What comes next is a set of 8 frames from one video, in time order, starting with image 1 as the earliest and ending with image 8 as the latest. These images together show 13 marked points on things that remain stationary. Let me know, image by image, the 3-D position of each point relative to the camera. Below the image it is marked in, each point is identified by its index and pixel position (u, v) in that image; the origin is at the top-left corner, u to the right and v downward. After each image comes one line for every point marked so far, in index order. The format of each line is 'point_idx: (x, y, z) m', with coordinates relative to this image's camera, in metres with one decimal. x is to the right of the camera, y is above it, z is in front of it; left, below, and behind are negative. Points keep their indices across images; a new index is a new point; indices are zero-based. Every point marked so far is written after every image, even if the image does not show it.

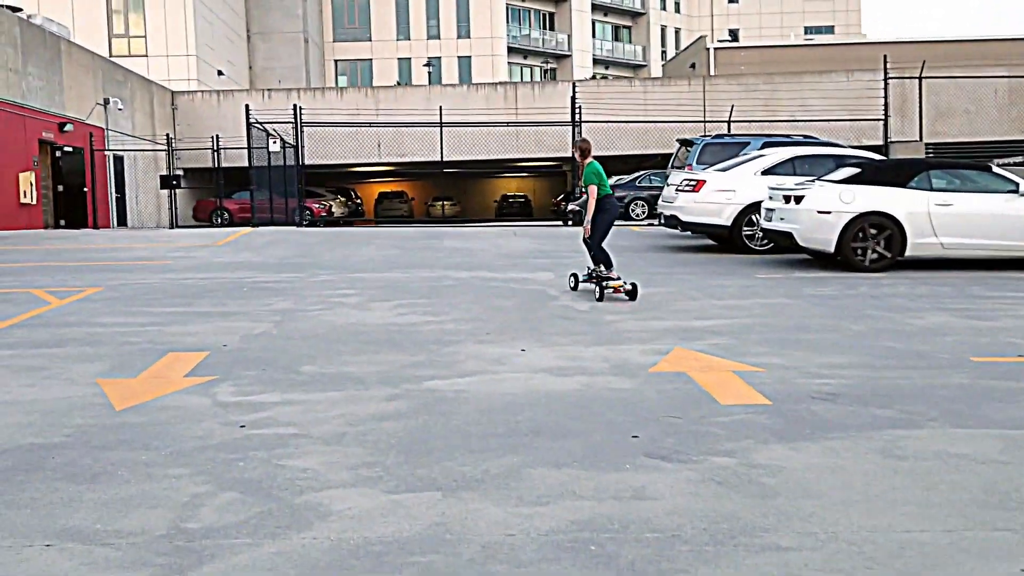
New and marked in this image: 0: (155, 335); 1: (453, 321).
0: (-3.4, -0.5, +8.3) m
1: (-0.6, -0.4, +9.0) m
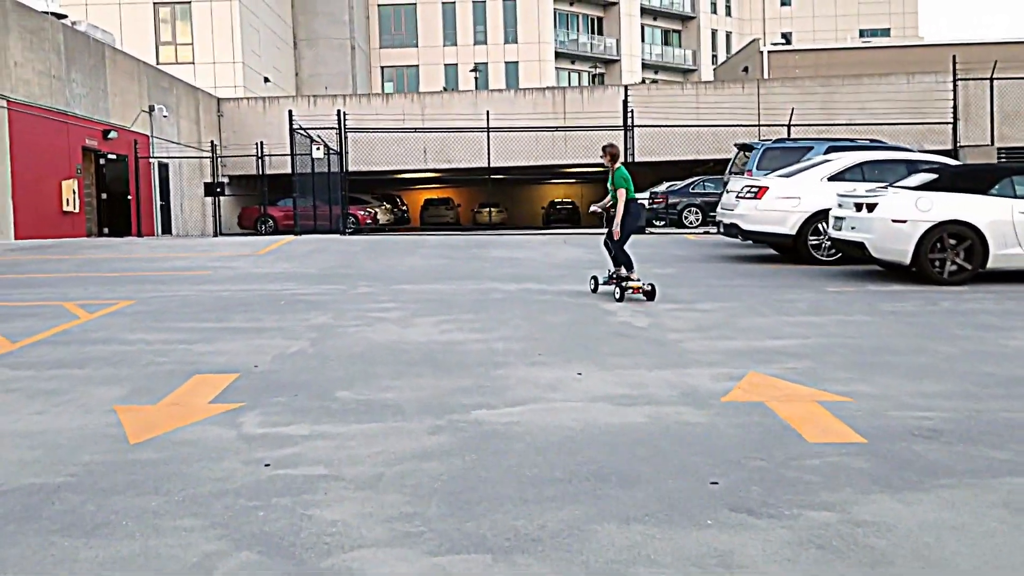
0: (-2.9, -0.6, +7.7) m
1: (-0.1, -0.5, +8.3) m
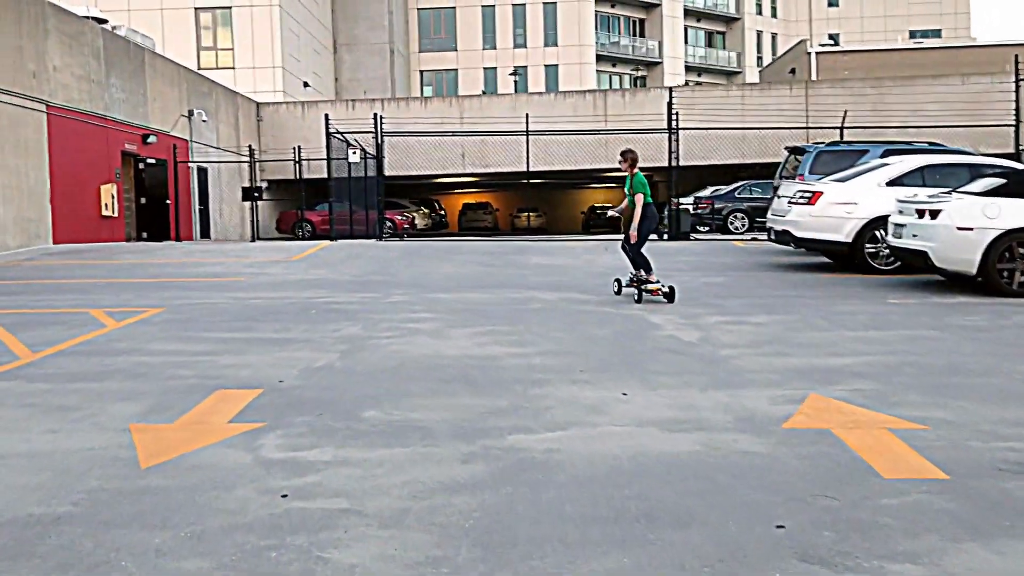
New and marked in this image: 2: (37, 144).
0: (-2.6, -0.7, +7.3) m
1: (+0.3, -0.6, +7.8) m
2: (-10.4, +3.1, +18.9) m
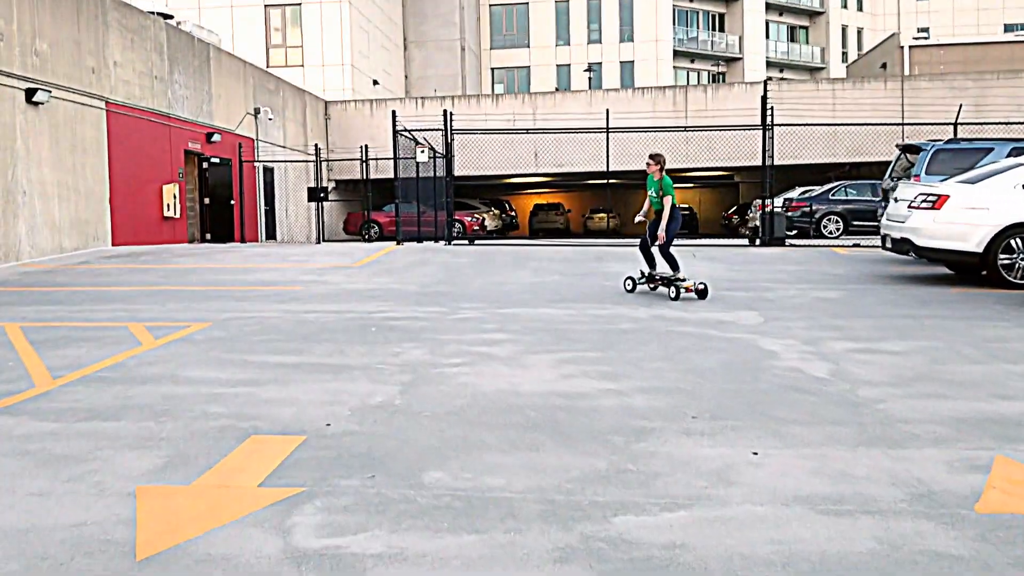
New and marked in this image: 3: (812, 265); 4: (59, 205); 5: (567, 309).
0: (-1.9, -0.8, +6.2) m
1: (+1.0, -0.8, +6.5) m
2: (-8.8, +3.1, +18.4) m
3: (+5.1, +0.4, +14.9) m
4: (-8.9, +1.6, +17.1) m
5: (+0.6, -0.2, +10.3) m
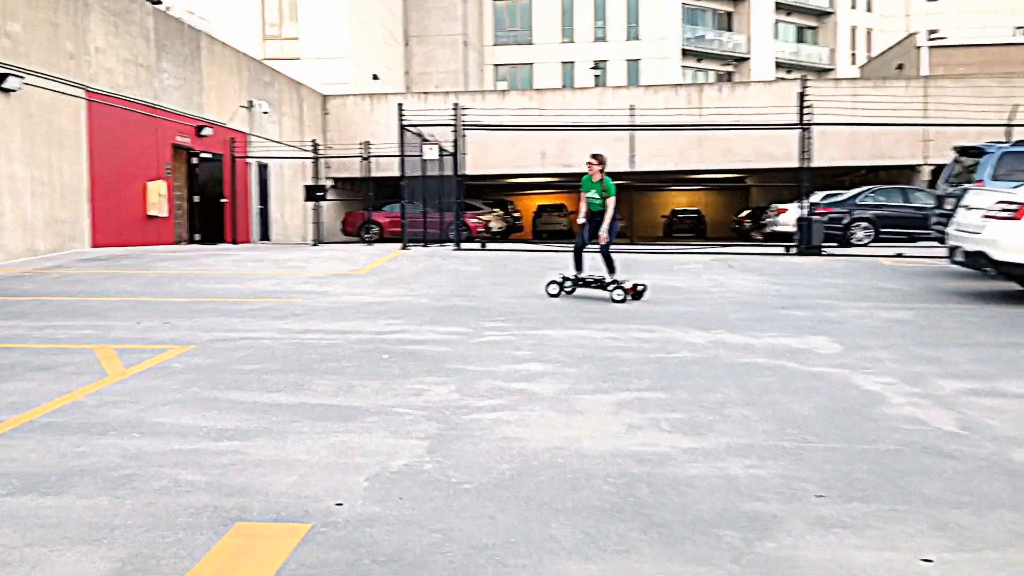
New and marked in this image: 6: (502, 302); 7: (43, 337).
0: (-1.6, -1.0, +4.8) m
1: (+1.3, -1.0, +5.1) m
2: (-8.5, +3.0, +16.9) m
3: (+5.4, +0.2, +13.5) m
4: (-8.6, +1.5, +15.7) m
5: (+1.0, -0.4, +8.9) m
6: (-0.1, -0.2, +10.7) m
7: (-4.4, -0.5, +8.3) m
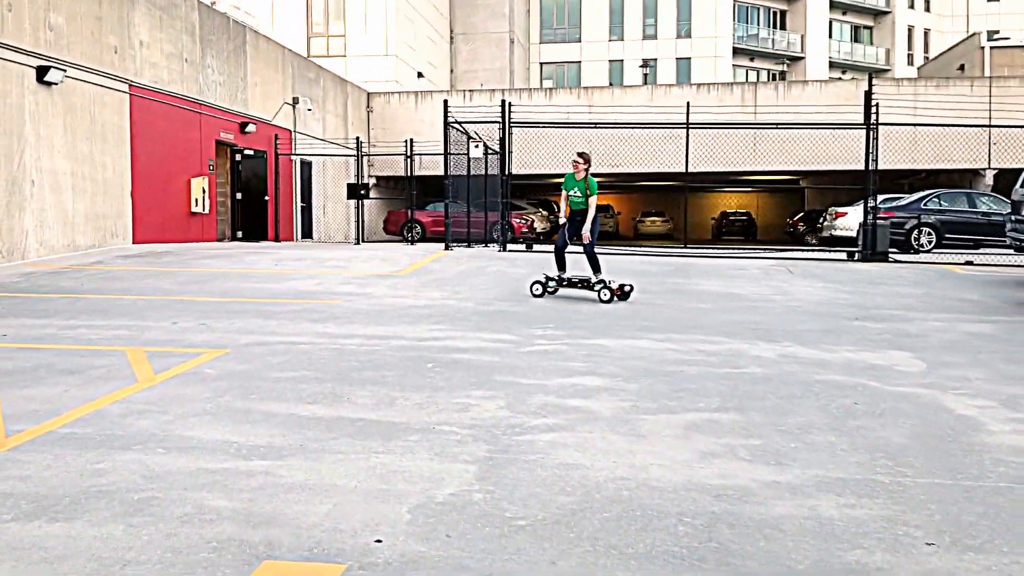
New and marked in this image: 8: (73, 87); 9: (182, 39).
0: (-1.3, -1.0, +4.3) m
1: (+1.6, -1.0, +4.4) m
2: (-7.6, +3.0, +16.7) m
3: (+6.1, 0.0, +12.7) m
4: (-7.8, +1.6, +15.5) m
5: (+1.5, -0.5, +8.3) m
6: (+0.5, -0.2, +10.2) m
7: (-4.0, -0.4, +7.9) m
8: (-7.7, +3.6, +15.4) m
9: (-7.1, +5.4, +18.9) m
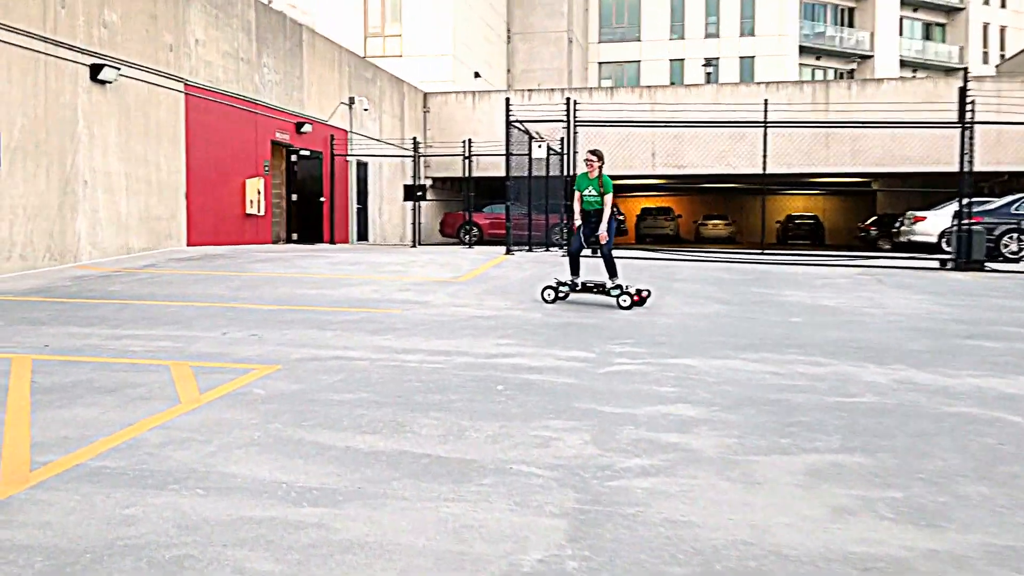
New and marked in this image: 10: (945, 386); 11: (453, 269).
0: (-0.8, -1.1, +3.6) m
1: (+2.0, -1.2, +3.6) m
2: (-6.4, +3.0, +16.4) m
3: (+7.0, -0.1, +11.6) m
4: (-6.7, +1.6, +15.2) m
5: (+2.1, -0.6, +7.4) m
6: (+1.2, -0.3, +9.4) m
7: (-3.3, -0.5, +7.4) m
8: (-6.6, +3.5, +15.1) m
9: (-5.8, +5.3, +18.6) m
10: (+3.3, -0.7, +6.7) m
11: (-0.9, +0.3, +13.5) m
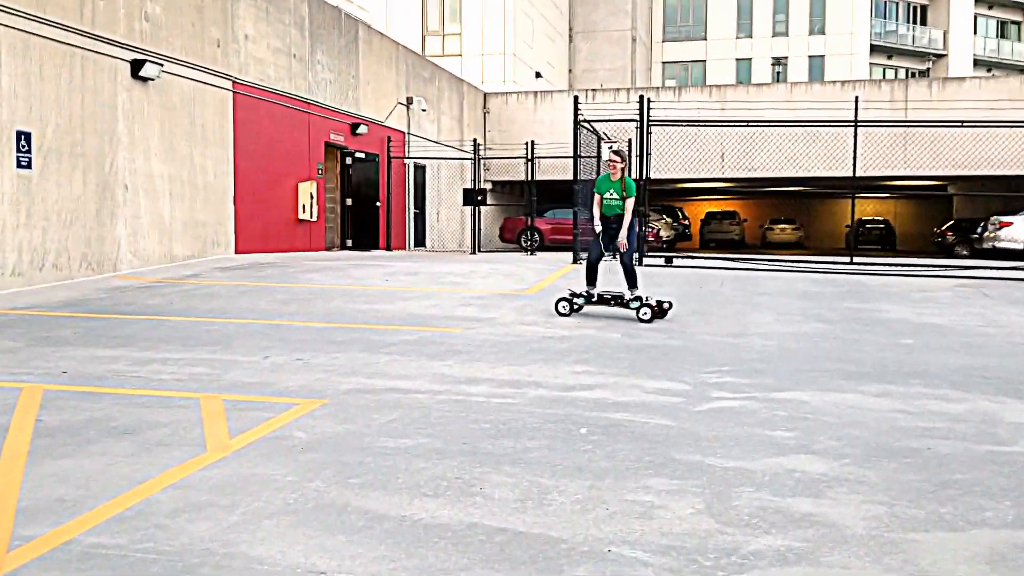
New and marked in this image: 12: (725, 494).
0: (-0.5, -1.2, +2.6) m
1: (+2.4, -1.3, +2.4) m
2: (-5.2, +2.8, +15.8) m
3: (+7.9, -0.3, +10.1) m
4: (-5.6, +1.4, +14.5) m
5: (+2.7, -0.8, +6.3) m
6: (+1.9, -0.5, +8.3) m
7: (-2.7, -0.7, +6.6) m
8: (-5.5, +3.3, +14.5) m
9: (-4.5, +5.2, +17.9) m
10: (+3.9, -0.9, +5.5) m
11: (0.0, +0.1, +12.5) m
12: (+1.1, -1.0, +4.4) m
